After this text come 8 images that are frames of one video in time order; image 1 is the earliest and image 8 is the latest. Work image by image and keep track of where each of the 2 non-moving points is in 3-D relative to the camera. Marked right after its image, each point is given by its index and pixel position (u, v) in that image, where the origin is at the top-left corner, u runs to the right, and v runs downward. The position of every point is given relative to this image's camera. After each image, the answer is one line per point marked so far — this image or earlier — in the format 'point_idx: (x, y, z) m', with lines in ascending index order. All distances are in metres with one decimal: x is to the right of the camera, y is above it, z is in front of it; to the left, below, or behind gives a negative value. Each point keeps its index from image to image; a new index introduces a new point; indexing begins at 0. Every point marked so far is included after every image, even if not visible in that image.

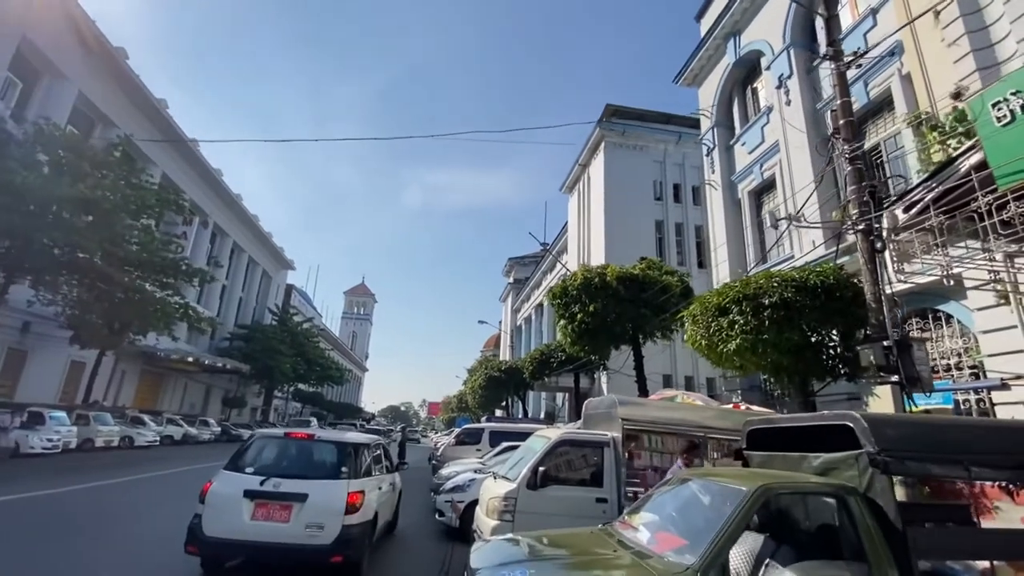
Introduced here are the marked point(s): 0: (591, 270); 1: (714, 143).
0: (+2.1, +0.5, +13.5) m
1: (+6.3, +4.5, +16.8) m
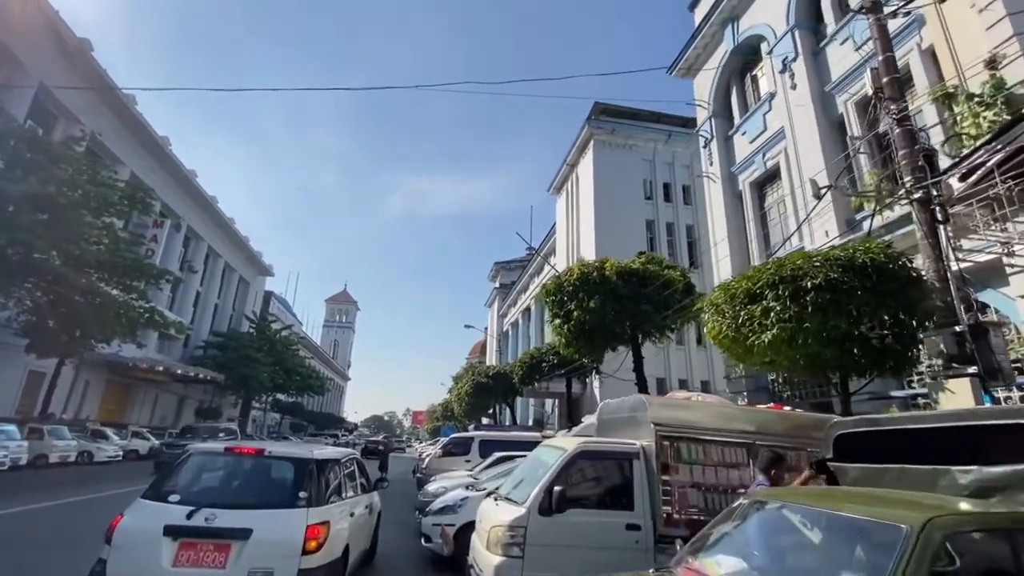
0: (+1.9, +0.6, +12.6) m
1: (+6.0, +4.6, +16.0) m
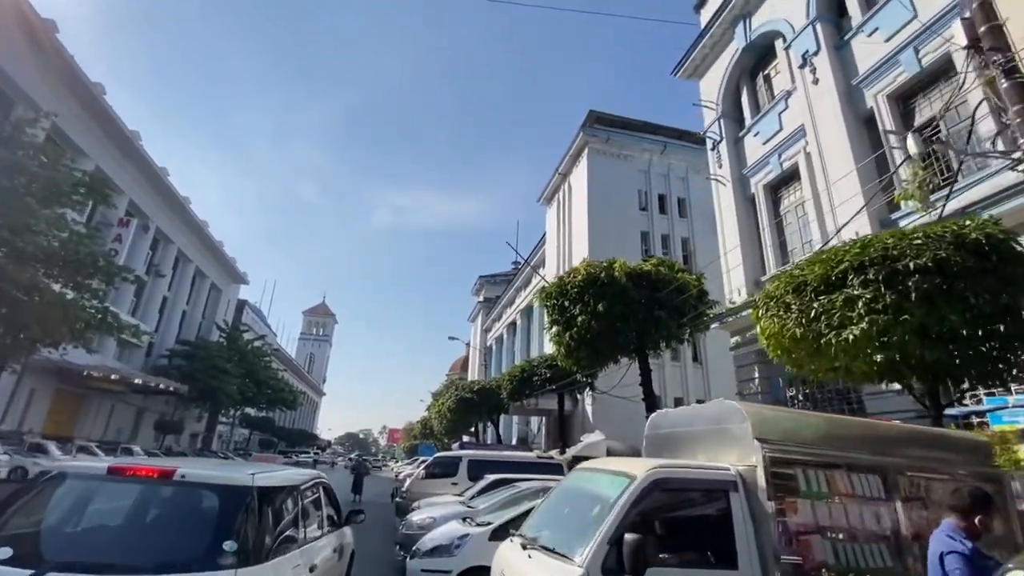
0: (+1.8, +0.5, +11.4) m
1: (+5.9, +4.3, +15.1) m
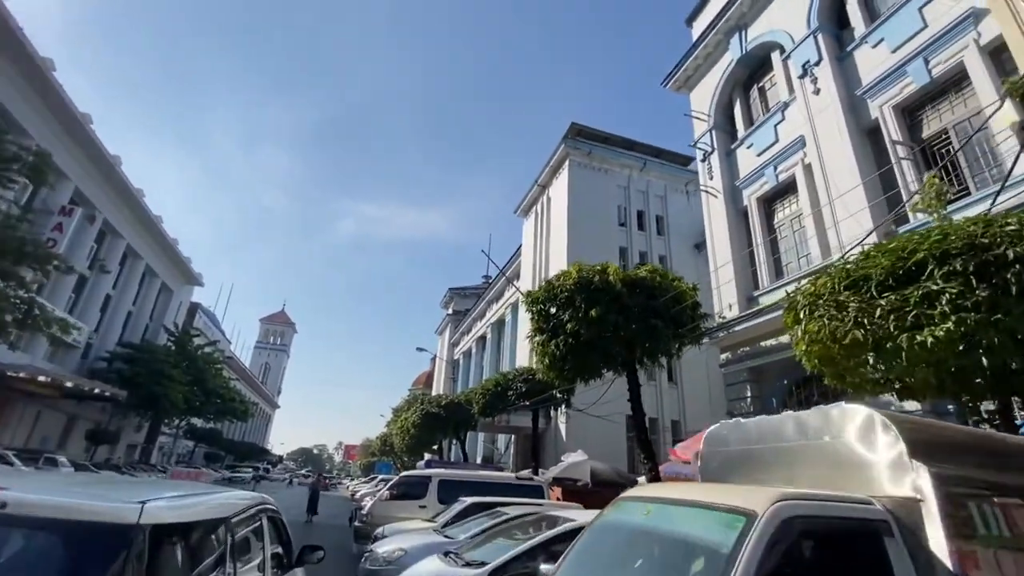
0: (+1.5, +0.4, +10.6) m
1: (+5.5, +3.9, +14.7) m
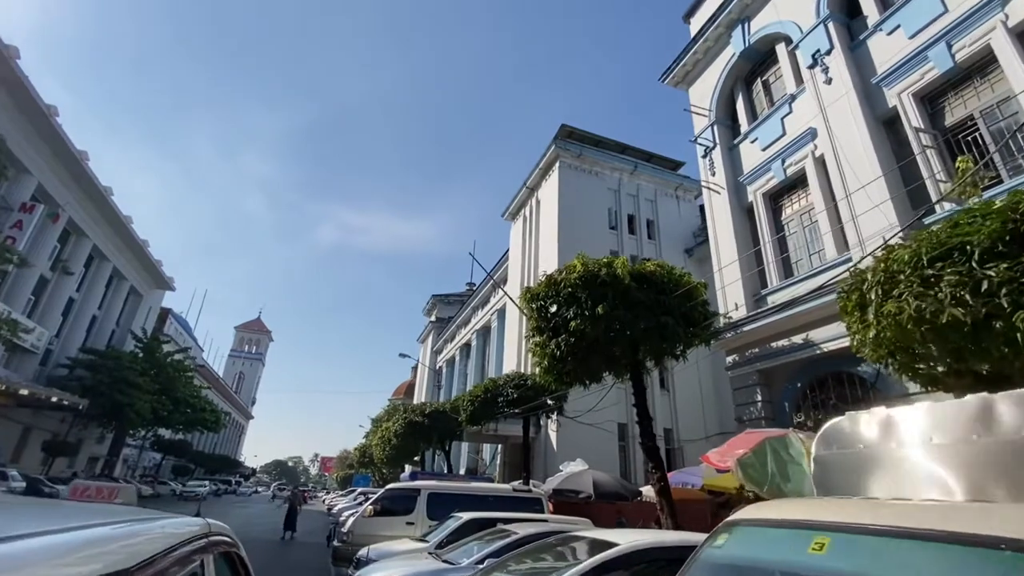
0: (+1.5, +0.5, +9.8) m
1: (+5.3, +3.8, +14.1) m
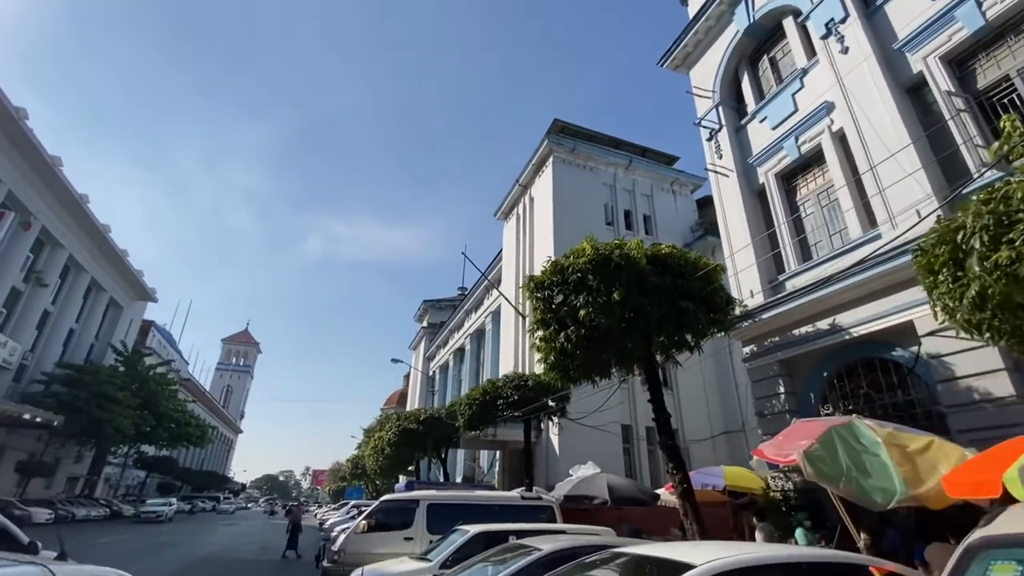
0: (+1.5, +0.7, +9.0) m
1: (+5.2, +4.1, +13.4) m
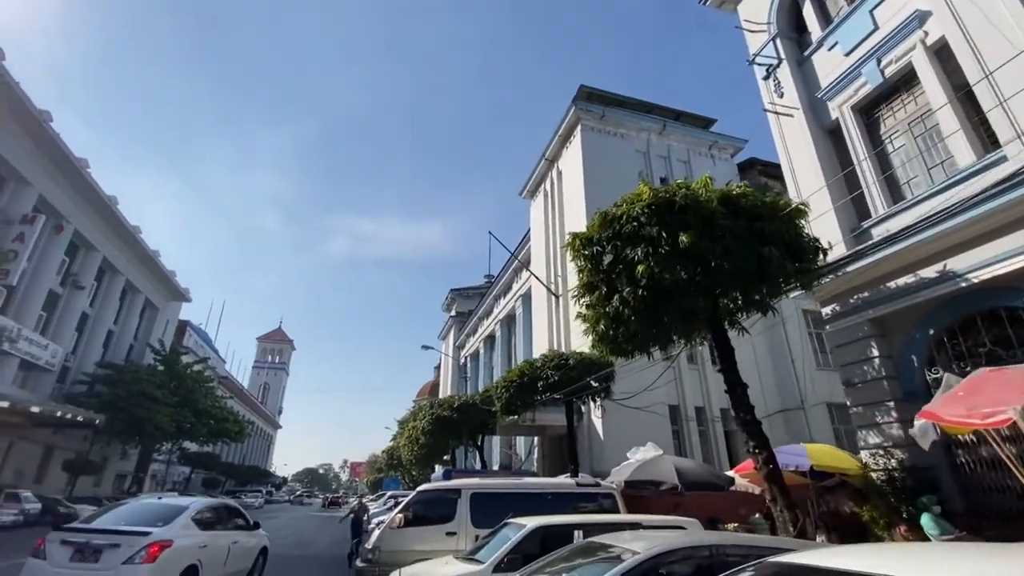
0: (+2.1, +1.4, +7.7) m
1: (+5.9, +5.1, +11.8) m
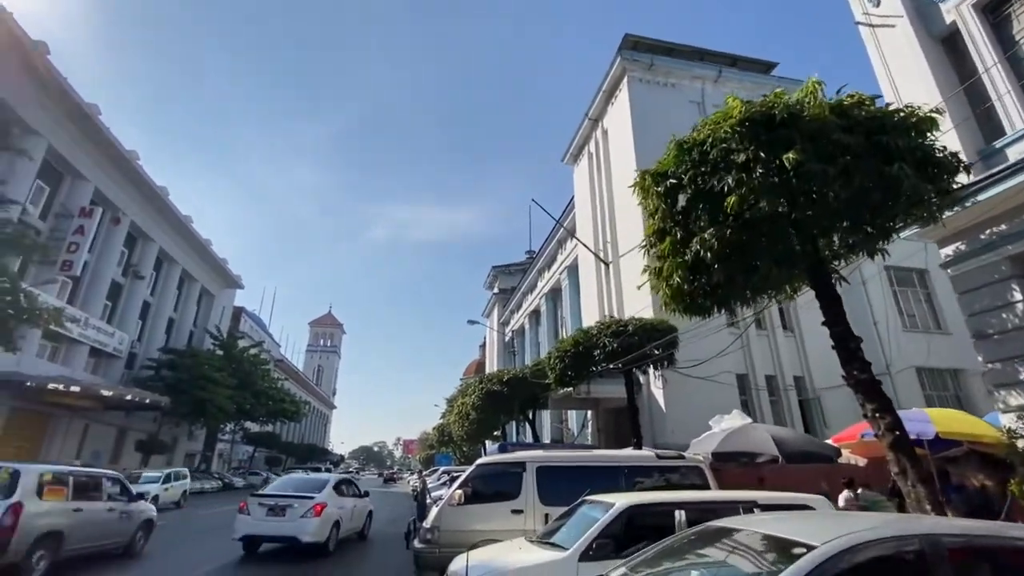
0: (+2.8, +2.2, +6.4) m
1: (+6.8, +6.1, +10.1) m
